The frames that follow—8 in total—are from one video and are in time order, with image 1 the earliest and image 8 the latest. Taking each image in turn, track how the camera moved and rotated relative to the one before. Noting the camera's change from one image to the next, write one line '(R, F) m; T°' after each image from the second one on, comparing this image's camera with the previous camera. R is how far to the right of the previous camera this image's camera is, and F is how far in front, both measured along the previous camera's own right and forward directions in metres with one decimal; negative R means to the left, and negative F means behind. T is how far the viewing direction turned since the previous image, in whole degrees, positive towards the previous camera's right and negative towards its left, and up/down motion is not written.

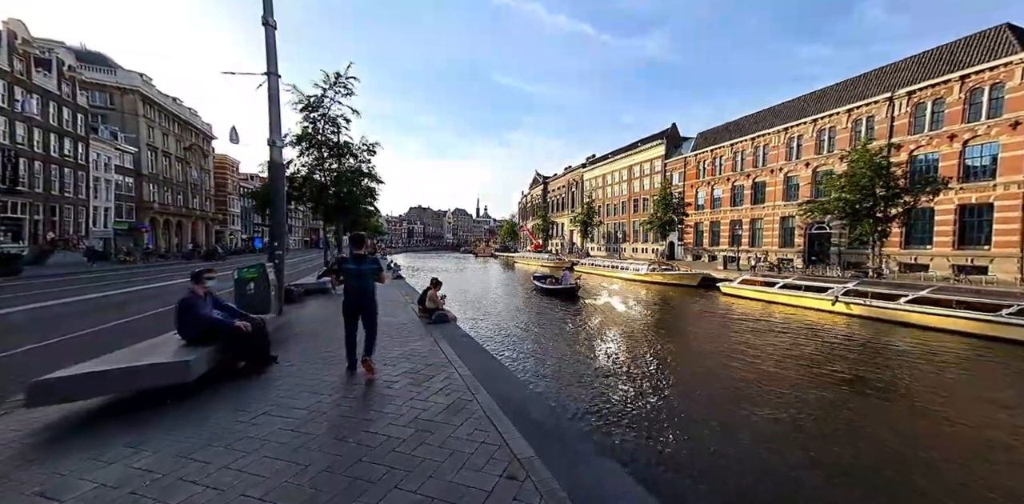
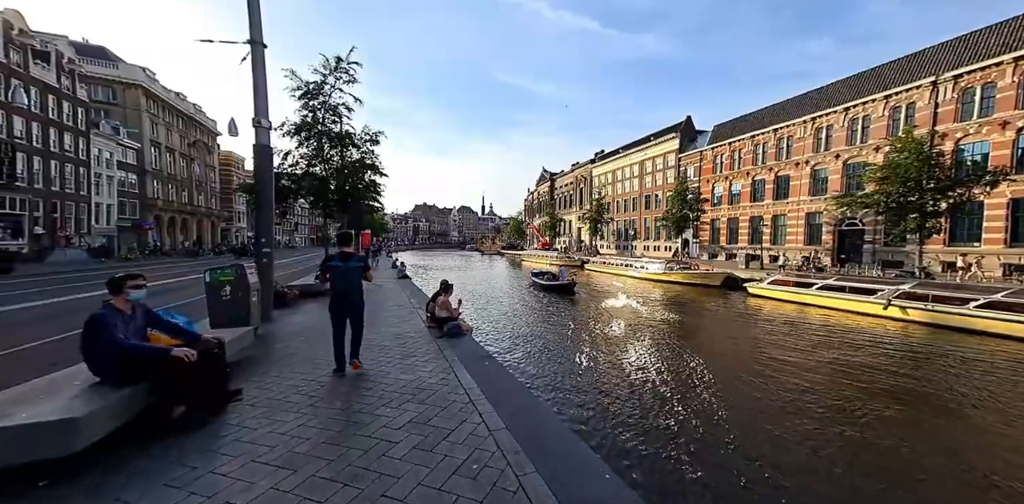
(-0.3, +1.1) m; 0°
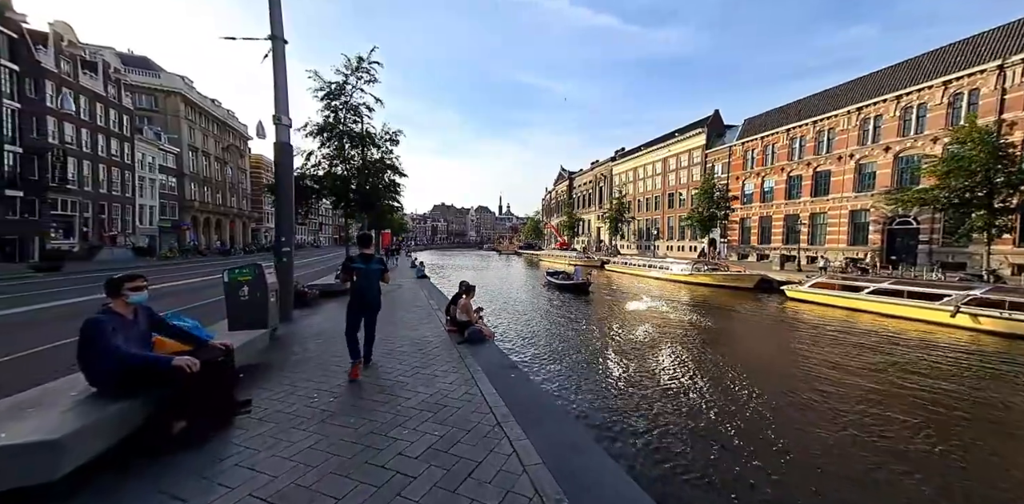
(-0.1, +0.4) m; -3°
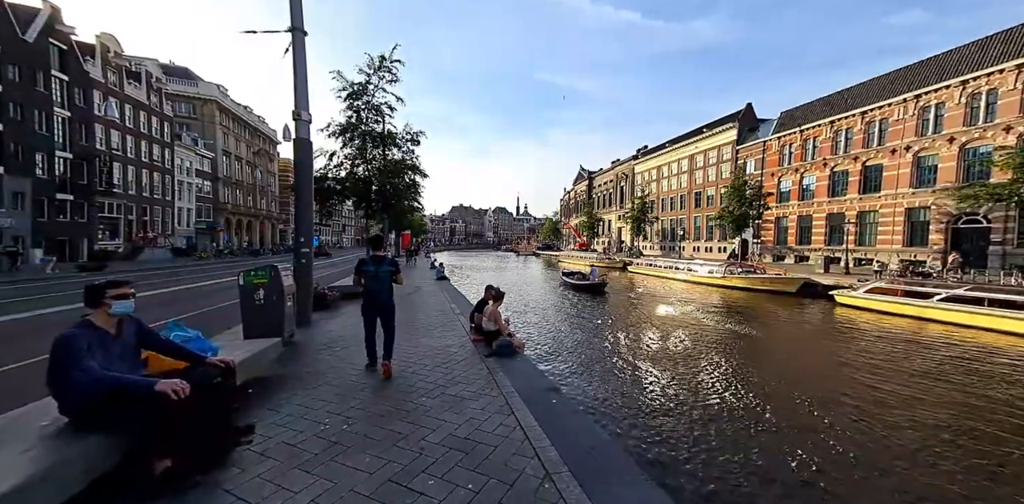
(-0.2, +0.6) m; -3°
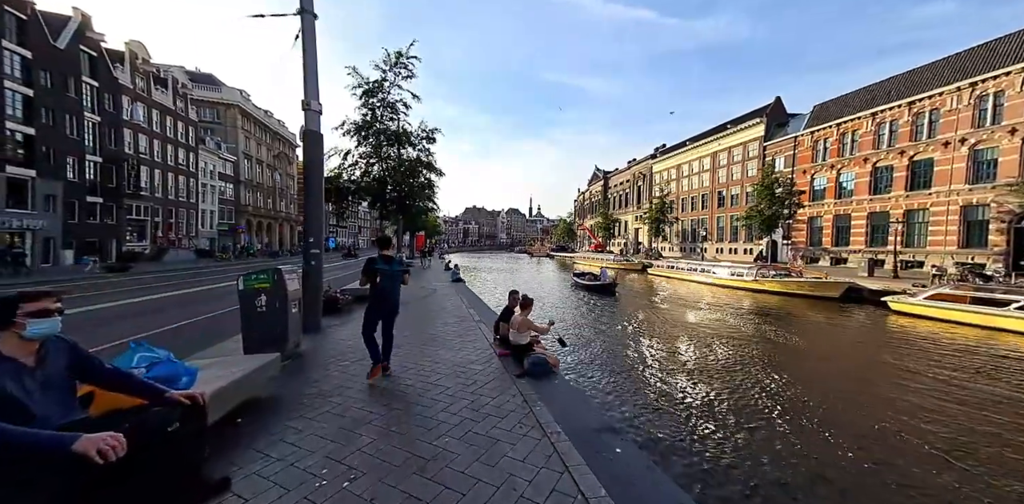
(-0.2, +0.7) m; -2°
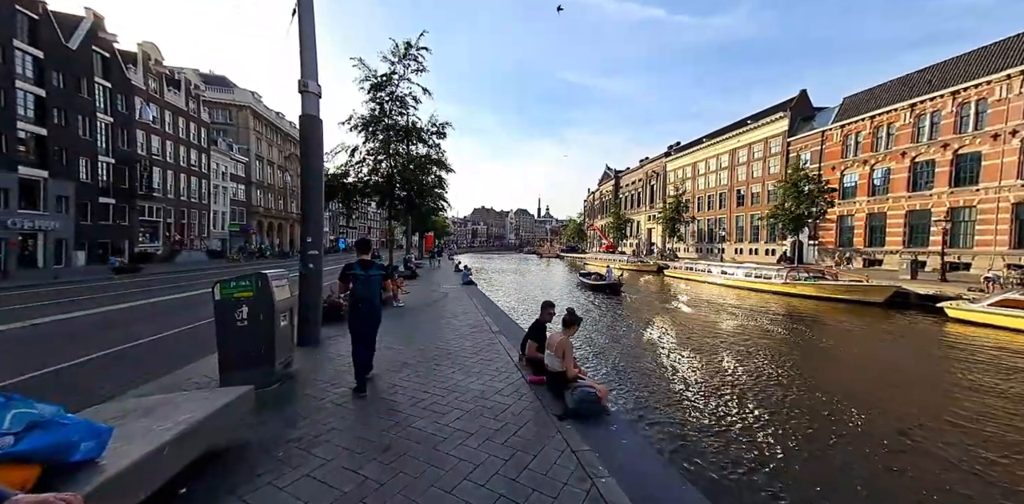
(-0.3, +0.9) m; -1°
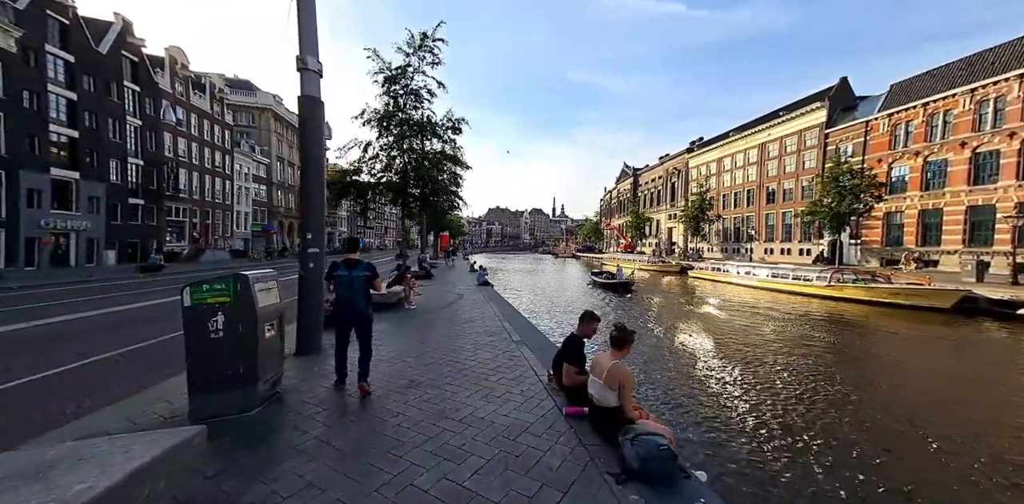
(-0.1, +0.9) m; -3°
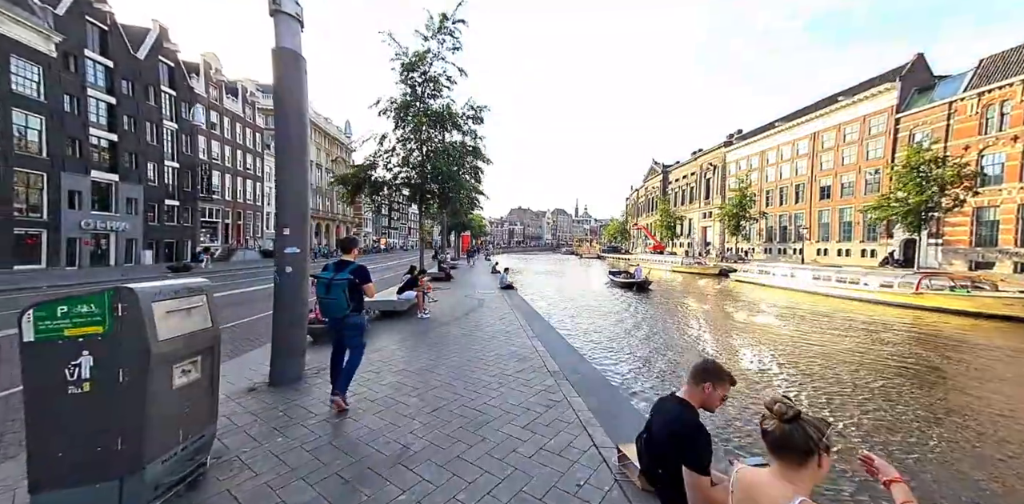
(-0.2, +1.5) m; -4°
